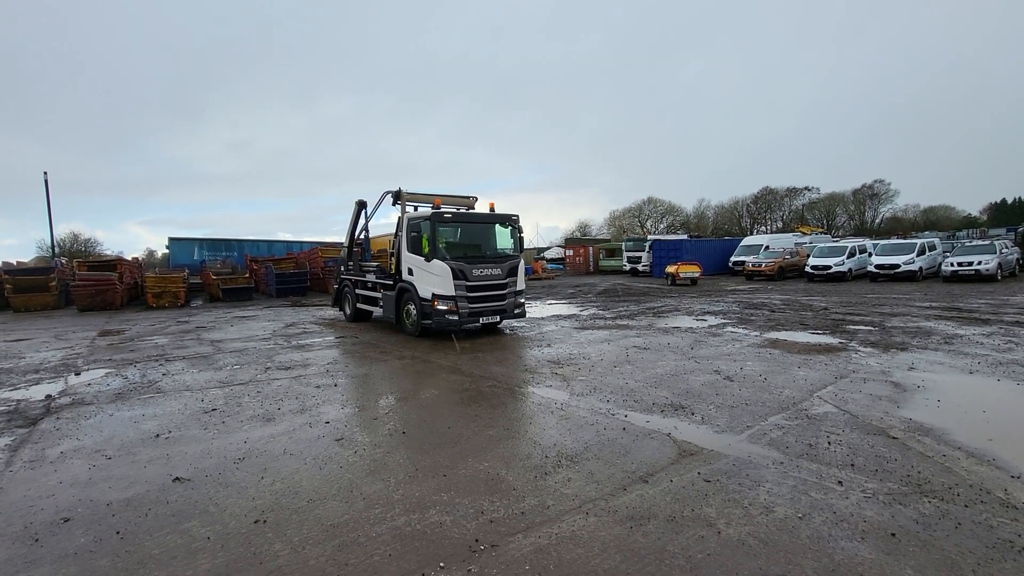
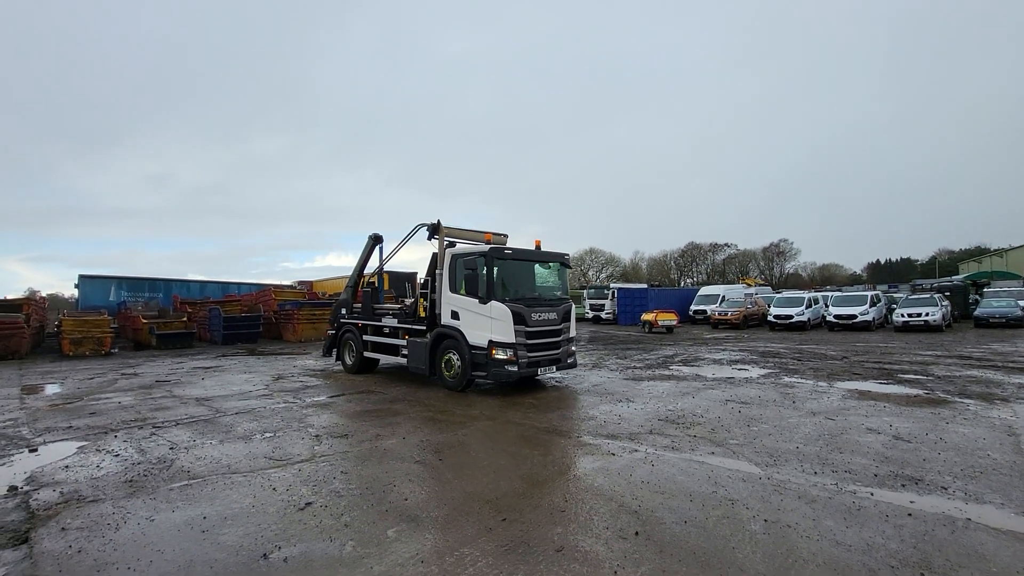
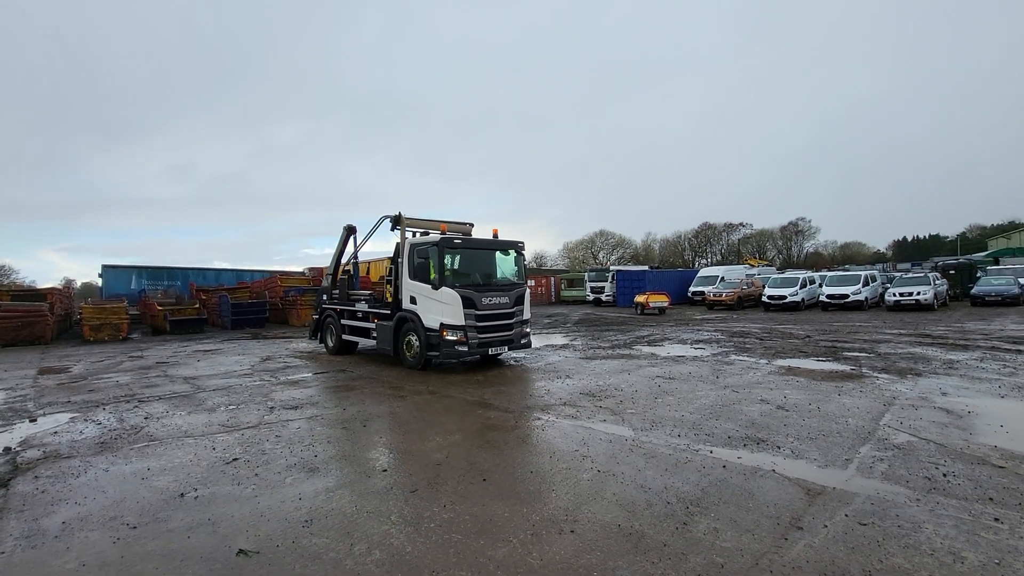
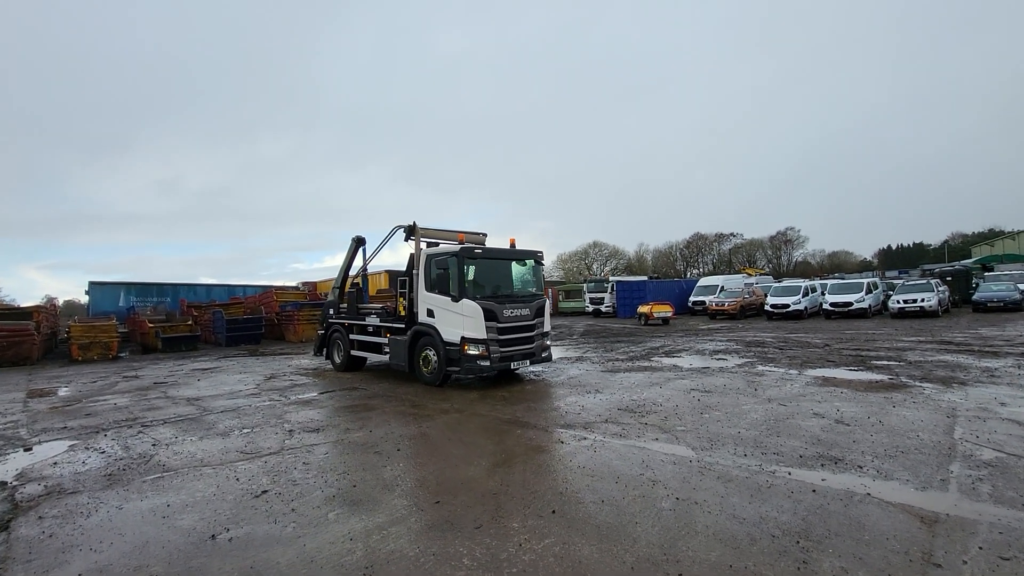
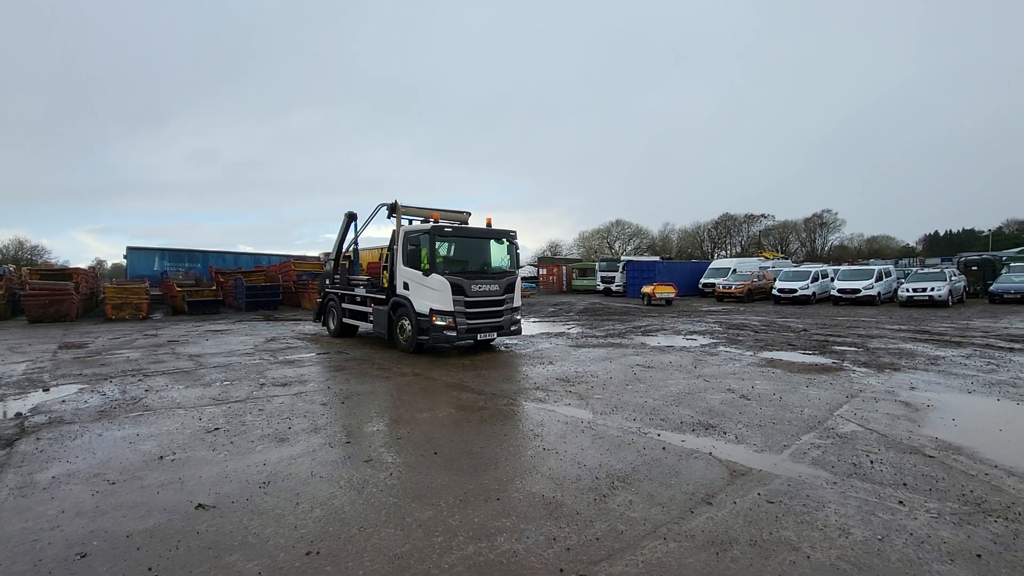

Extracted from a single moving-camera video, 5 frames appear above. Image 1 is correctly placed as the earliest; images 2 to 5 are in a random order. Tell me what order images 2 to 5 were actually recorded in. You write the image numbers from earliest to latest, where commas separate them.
5, 3, 4, 2
